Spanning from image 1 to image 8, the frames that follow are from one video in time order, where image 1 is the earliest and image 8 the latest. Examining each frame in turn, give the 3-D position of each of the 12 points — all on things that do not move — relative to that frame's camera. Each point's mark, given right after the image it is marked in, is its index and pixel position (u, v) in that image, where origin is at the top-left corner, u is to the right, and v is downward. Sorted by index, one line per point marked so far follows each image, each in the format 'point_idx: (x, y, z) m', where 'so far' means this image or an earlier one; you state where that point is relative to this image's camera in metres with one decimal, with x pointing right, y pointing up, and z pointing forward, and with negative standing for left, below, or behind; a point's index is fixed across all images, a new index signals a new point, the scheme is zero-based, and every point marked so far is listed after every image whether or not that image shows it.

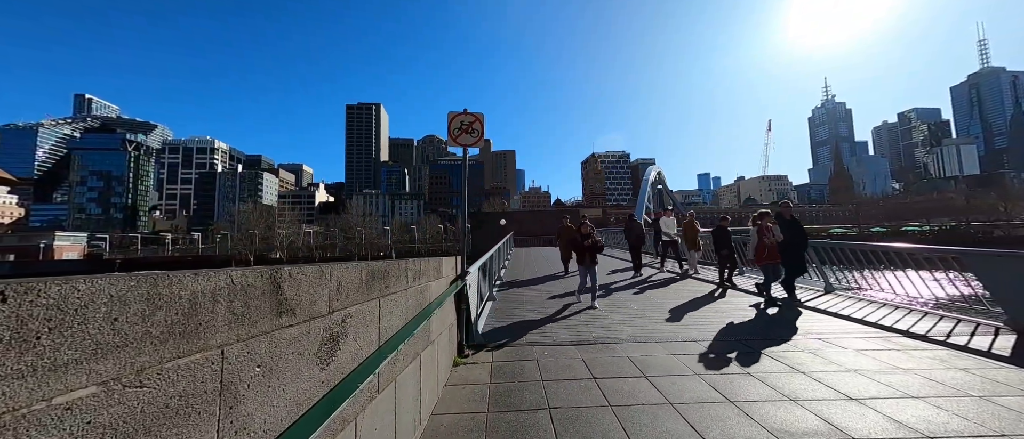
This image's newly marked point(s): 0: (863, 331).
0: (+5.4, -1.7, +5.3) m
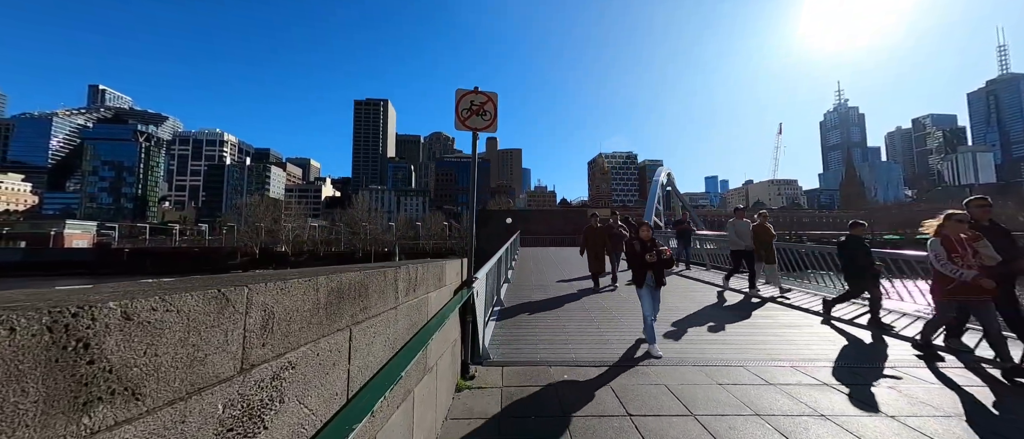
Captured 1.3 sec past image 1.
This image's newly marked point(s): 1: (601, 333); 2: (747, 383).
0: (+5.5, -1.8, +4.5) m
1: (+1.6, -1.8, +5.4) m
2: (+2.6, -1.8, +3.9) m
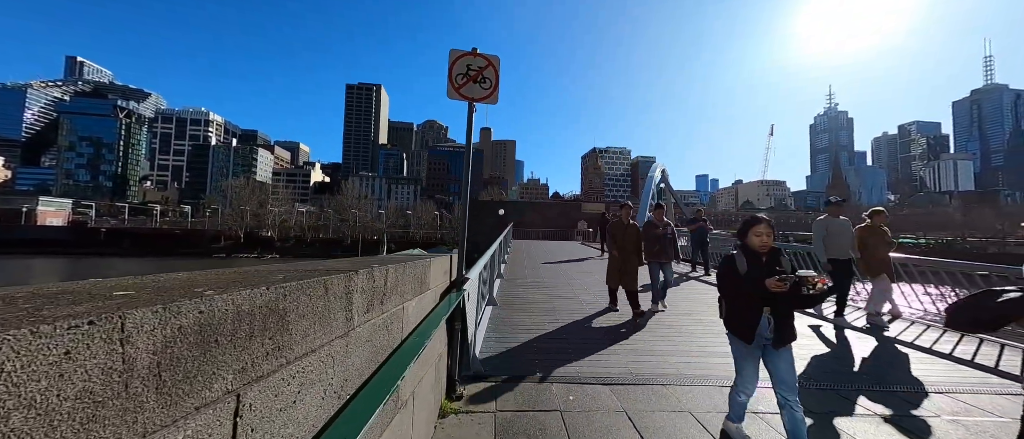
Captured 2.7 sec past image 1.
0: (+5.5, -1.9, +4.0) m
1: (+1.5, -1.8, +4.8) m
2: (+2.6, -1.8, +3.3) m
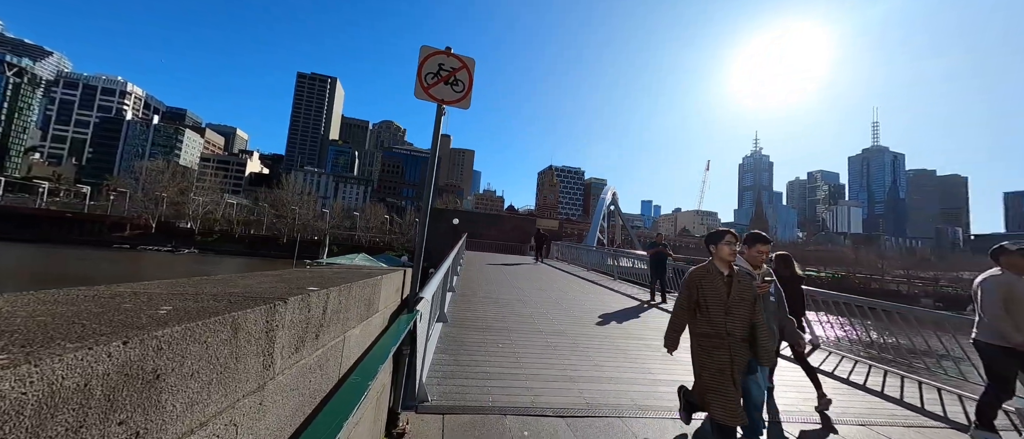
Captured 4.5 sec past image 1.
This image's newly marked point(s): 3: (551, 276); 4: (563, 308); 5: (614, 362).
0: (+4.9, -2.5, +4.4) m
1: (+0.9, -2.0, +4.6) m
2: (+2.1, -2.1, +3.3) m
3: (+1.8, -2.6, +15.5) m
4: (+1.4, -2.3, +8.7) m
5: (+1.5, -2.1, +5.1) m
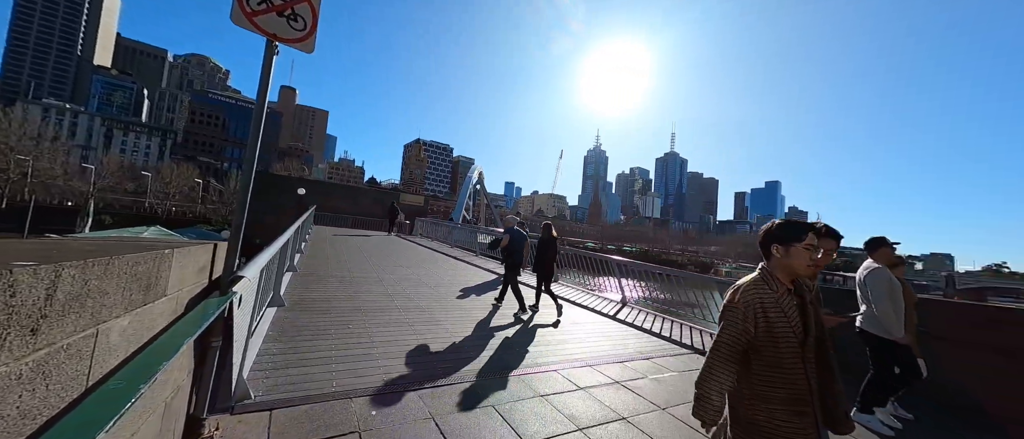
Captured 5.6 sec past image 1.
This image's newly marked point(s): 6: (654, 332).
0: (+2.6, -2.2, +6.0) m
1: (-1.1, -1.7, +4.7) m
2: (+0.5, -1.9, +3.9) m
3: (-4.4, -1.5, +15.1) m
4: (-2.2, -1.6, +8.6) m
5: (-0.7, -1.8, +5.4) m
6: (+3.0, -2.3, +7.1) m
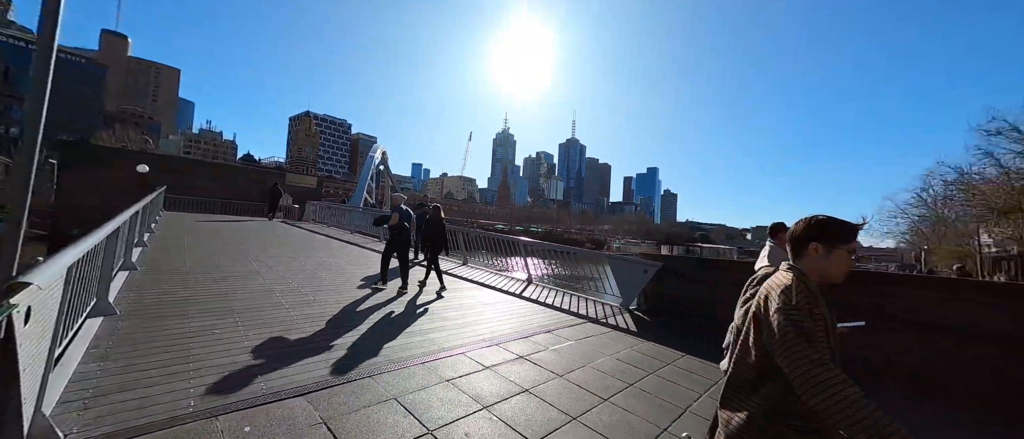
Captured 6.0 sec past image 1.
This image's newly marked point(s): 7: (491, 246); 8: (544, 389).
0: (+1.0, -1.9, +6.5) m
1: (-2.3, -1.5, +4.2) m
2: (-0.6, -1.7, +3.9) m
3: (-8.2, -0.8, +13.5) m
4: (-4.4, -1.3, +7.8) m
5: (-2.1, -1.5, +5.0) m
6: (+1.0, -1.9, +7.7) m
7: (-0.7, -0.9, +11.5) m
8: (+0.4, -1.8, +3.7) m
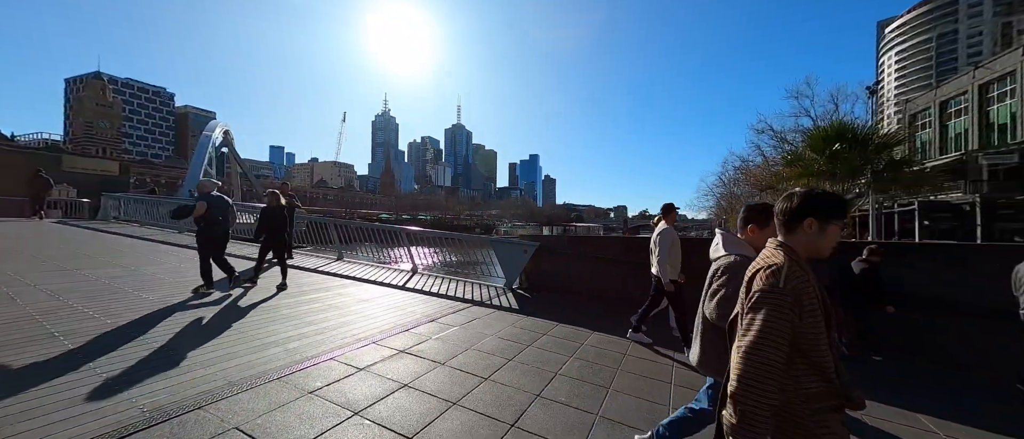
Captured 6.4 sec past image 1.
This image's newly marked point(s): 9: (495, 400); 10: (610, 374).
0: (-1.2, -1.6, +6.5) m
1: (-3.6, -1.5, +3.2) m
2: (-1.9, -1.6, +3.5) m
3: (-12.1, -0.8, +10.1) m
4: (-6.7, -1.2, +6.0) m
5: (-3.7, -1.5, +4.1) m
6: (-1.6, -1.6, +7.6) m
7: (-4.5, -0.5, +10.6) m
8: (-0.9, -1.7, +3.6) m
9: (-0.2, -1.7, +3.3) m
10: (+1.2, -1.8, +4.1) m
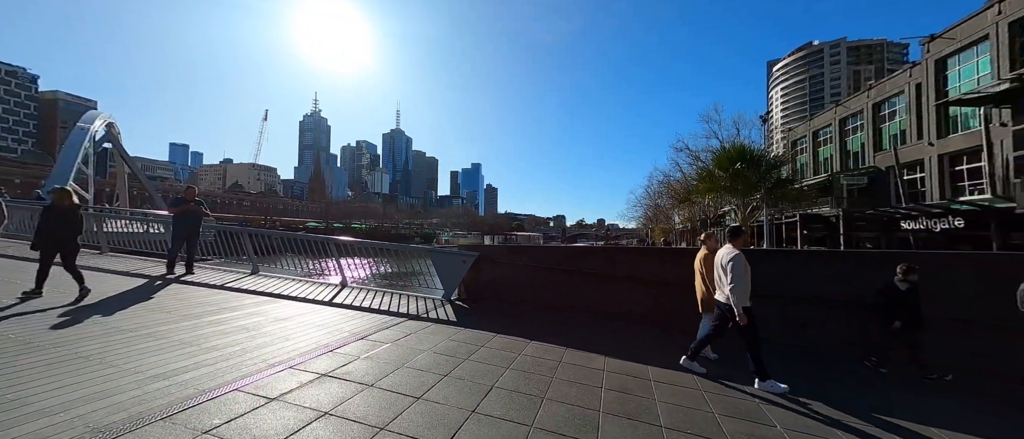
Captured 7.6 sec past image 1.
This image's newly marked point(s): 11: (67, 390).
0: (-2.4, -1.8, +6.1) m
1: (-4.2, -1.6, +2.5) m
2: (-2.5, -1.7, +3.1) m
3: (-13.7, -1.0, +7.8) m
4: (-7.7, -1.4, +4.7) m
5: (-4.4, -1.6, +3.3) m
6: (-2.9, -1.9, +7.1) m
7: (-6.2, -0.8, +9.6) m
8: (-1.5, -1.8, +3.3) m
9: (-0.8, -1.8, +3.1) m
10: (+0.4, -2.0, +4.1) m
11: (-4.1, -1.6, +3.1) m
